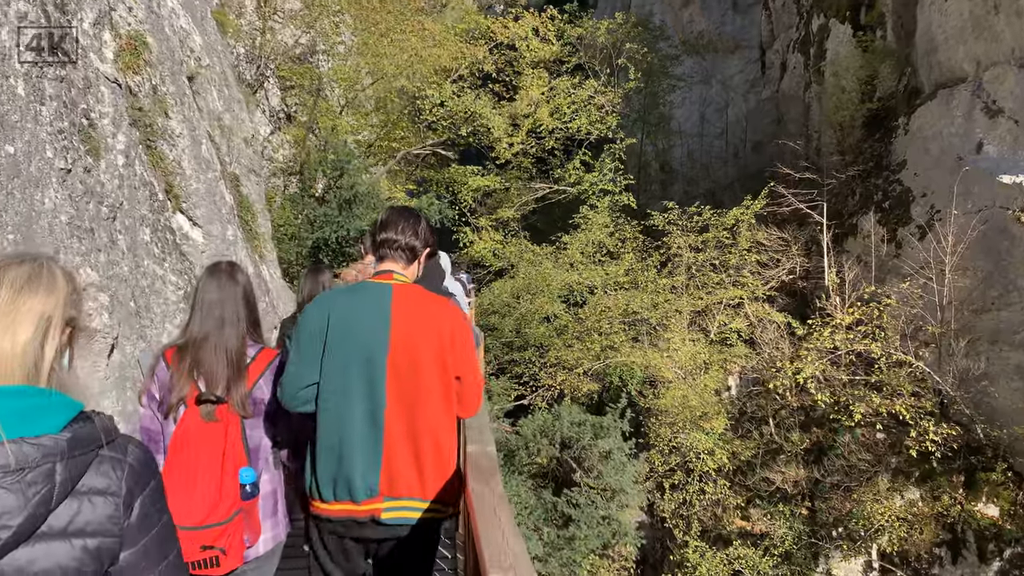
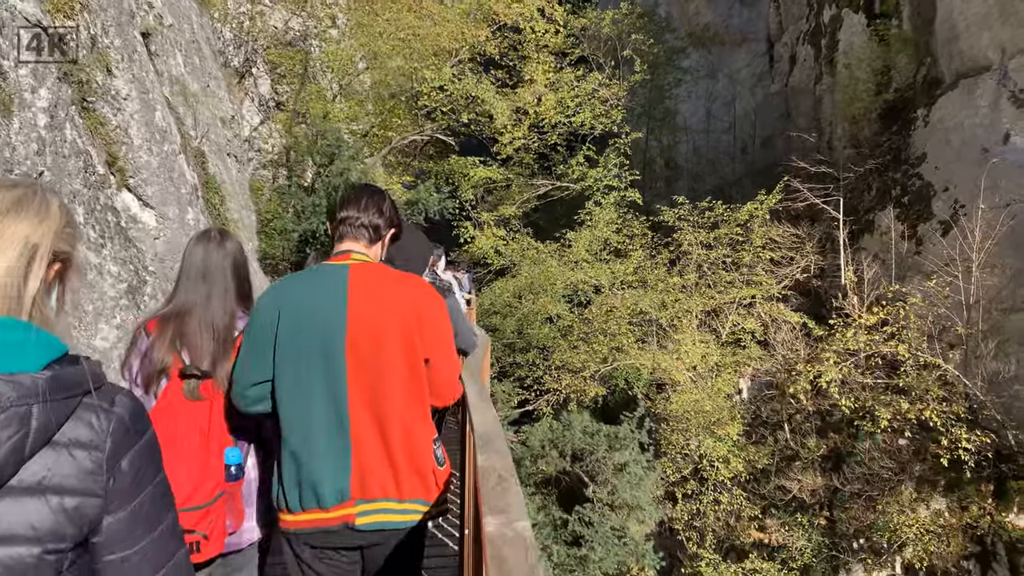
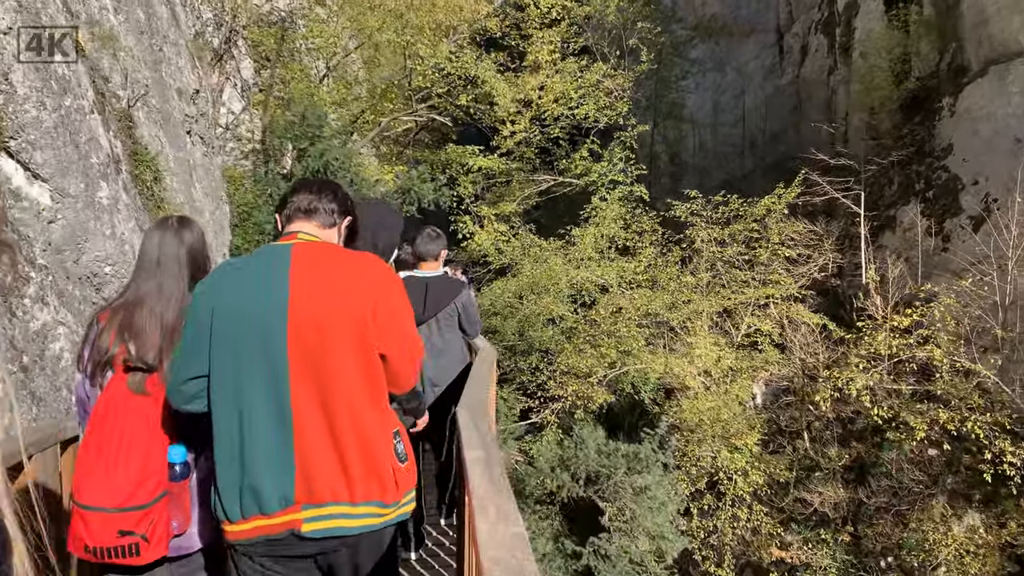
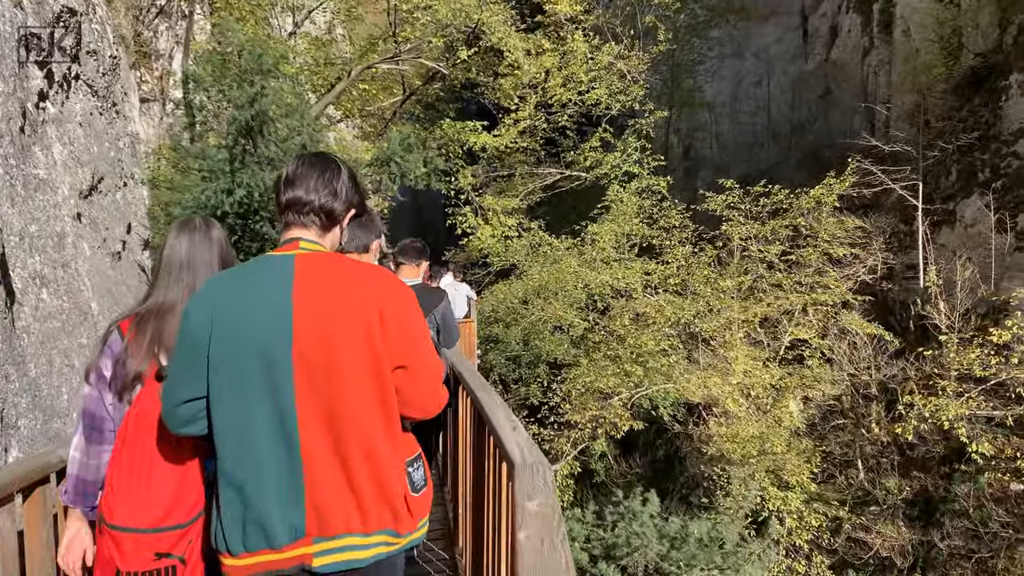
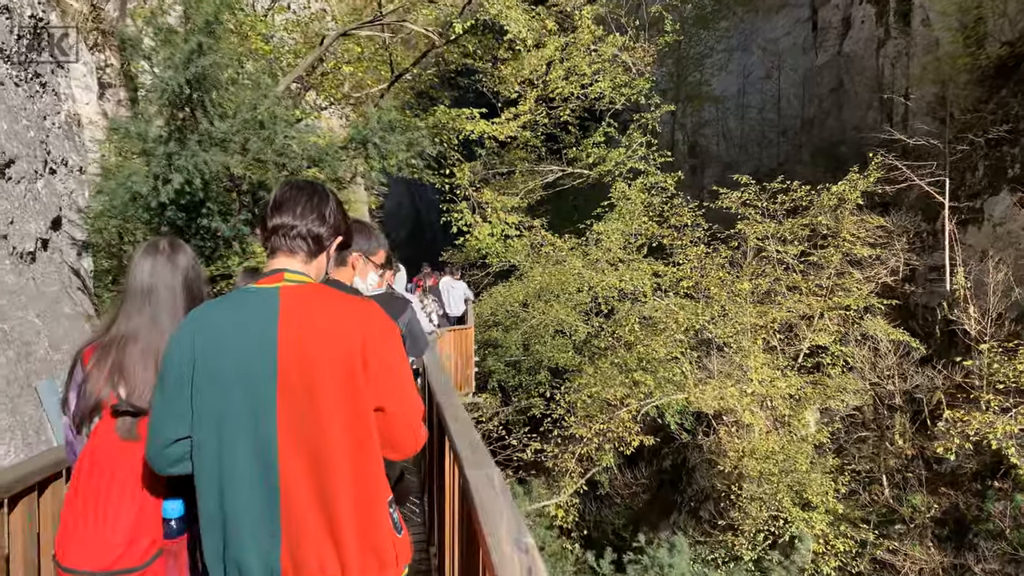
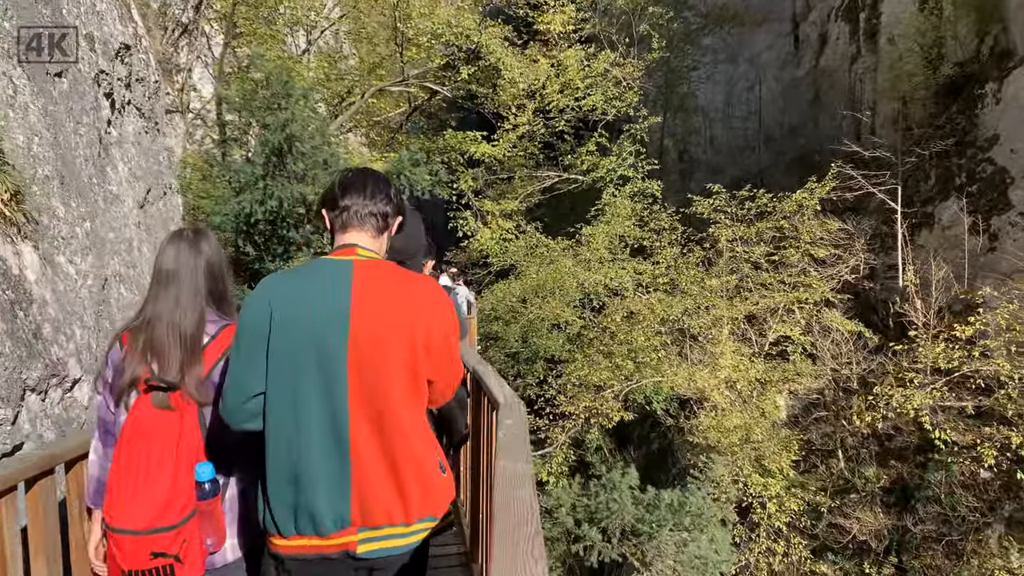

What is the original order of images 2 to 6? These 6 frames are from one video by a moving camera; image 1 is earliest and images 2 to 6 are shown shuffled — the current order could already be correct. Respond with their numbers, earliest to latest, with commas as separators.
2, 3, 6, 4, 5
